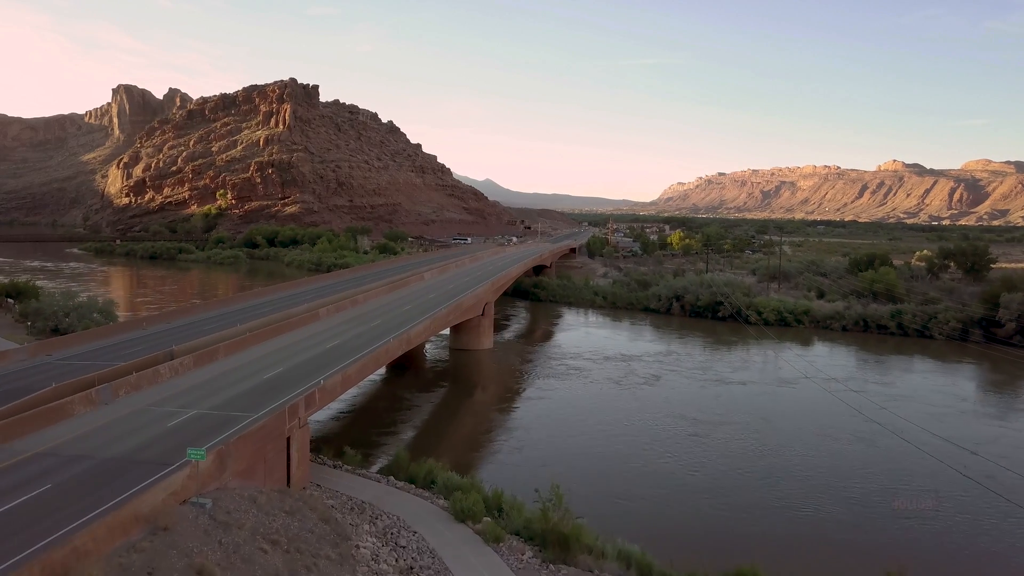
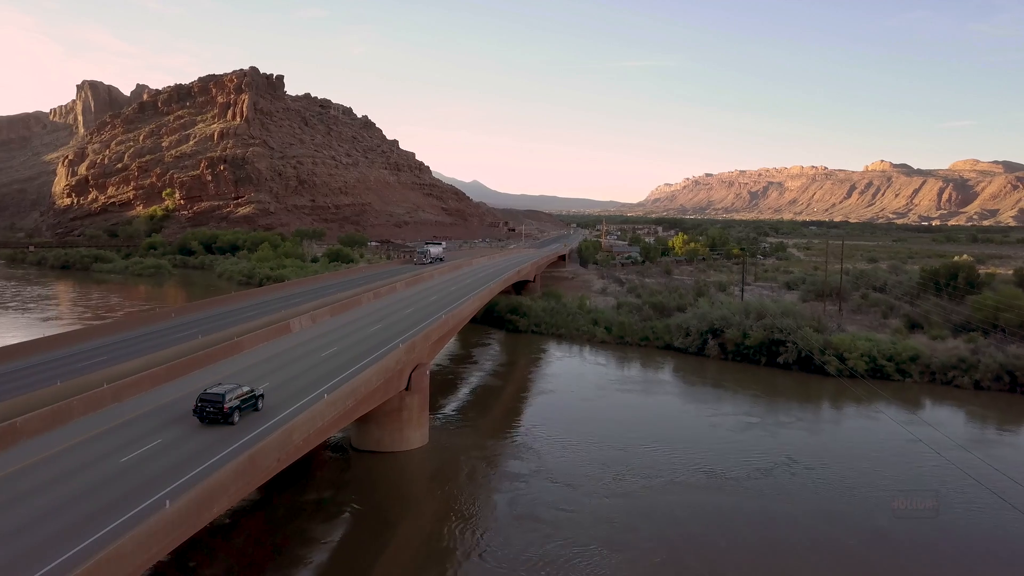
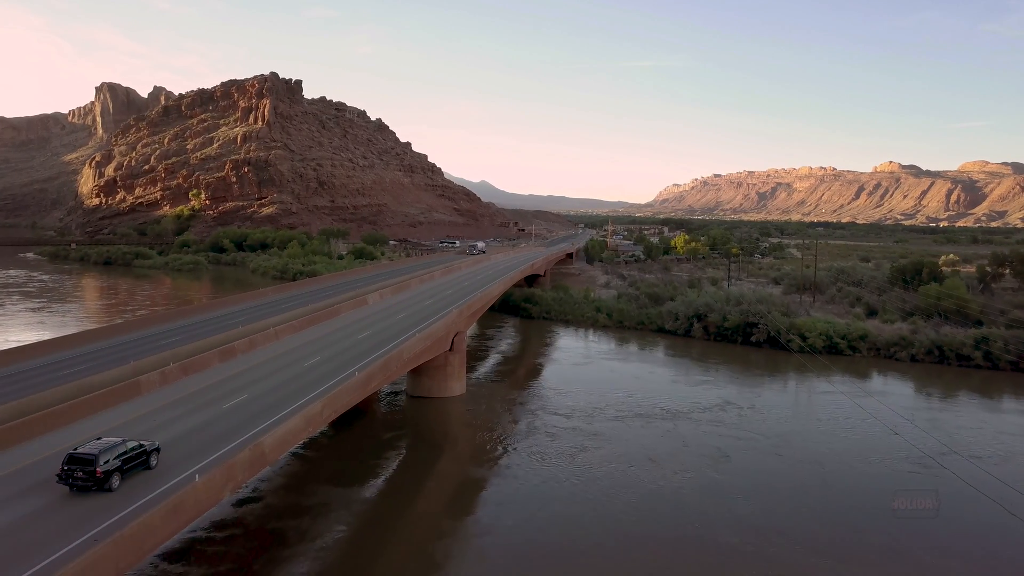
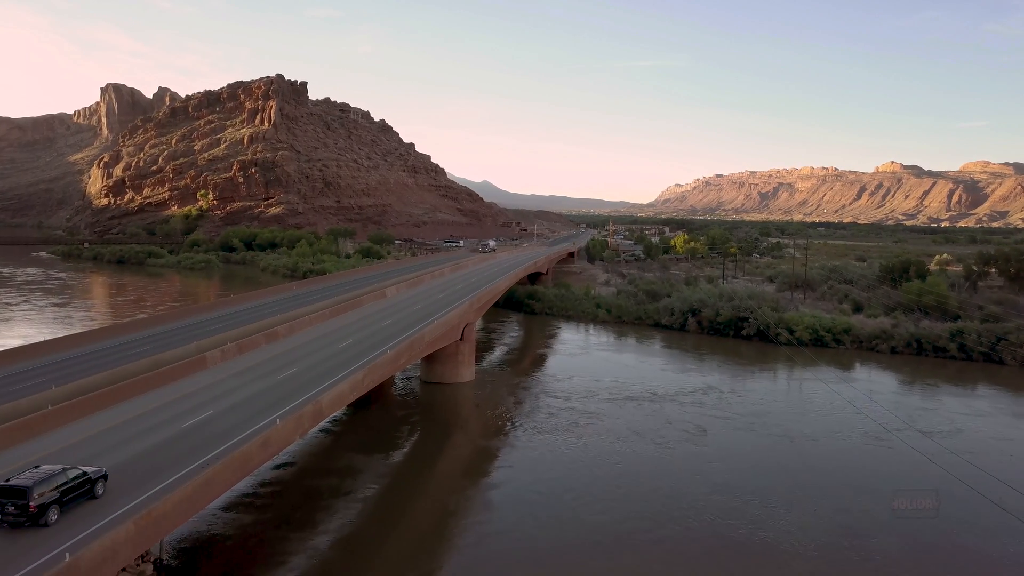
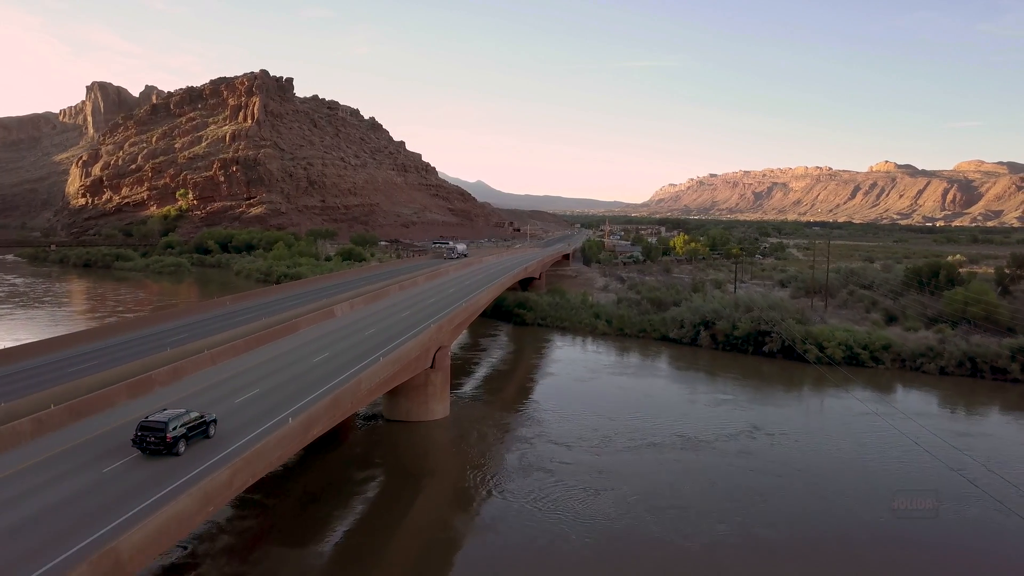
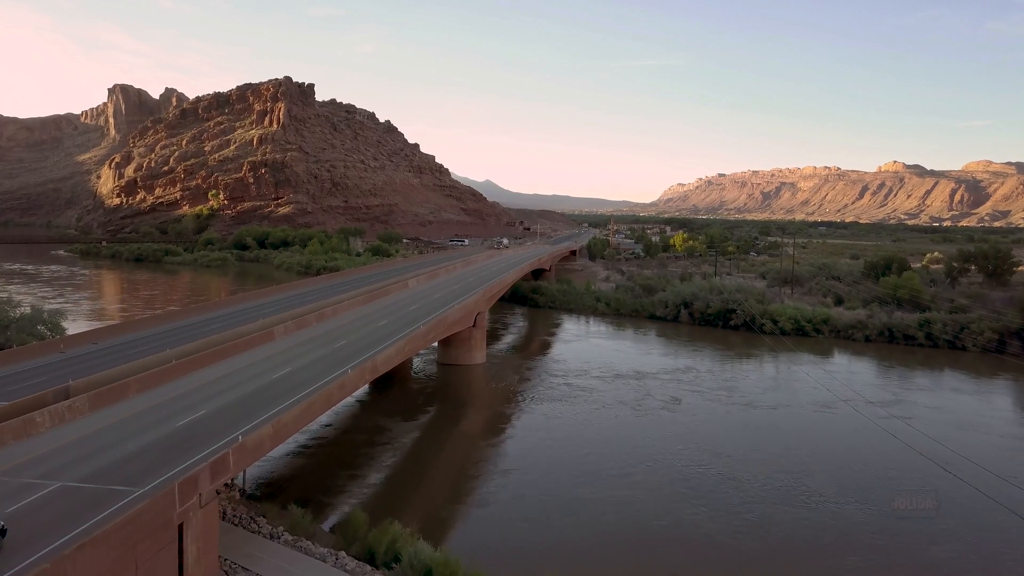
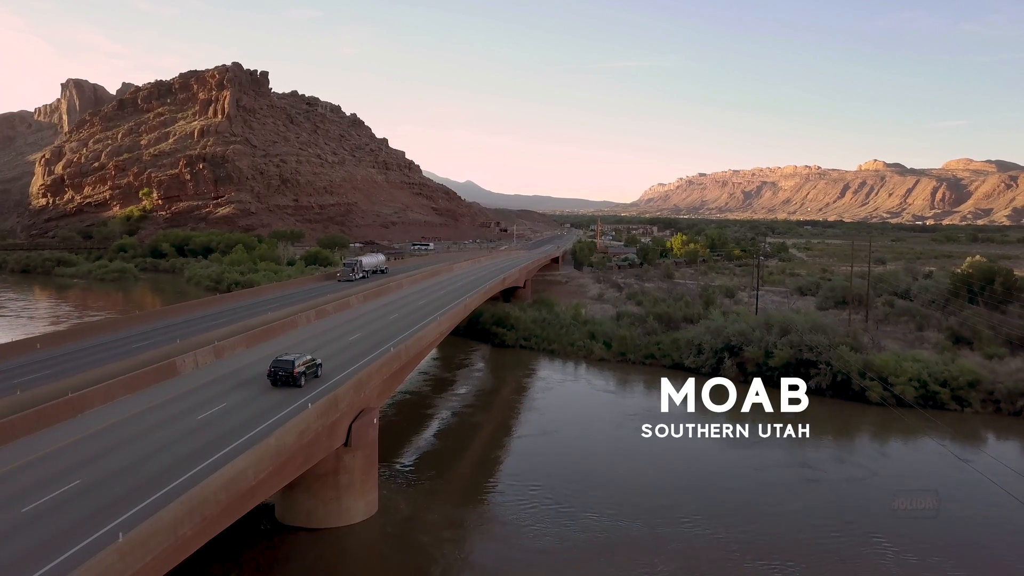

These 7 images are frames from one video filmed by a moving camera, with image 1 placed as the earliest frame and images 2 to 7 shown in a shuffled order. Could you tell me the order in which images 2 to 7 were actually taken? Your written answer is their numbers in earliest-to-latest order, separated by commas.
6, 4, 3, 5, 2, 7
